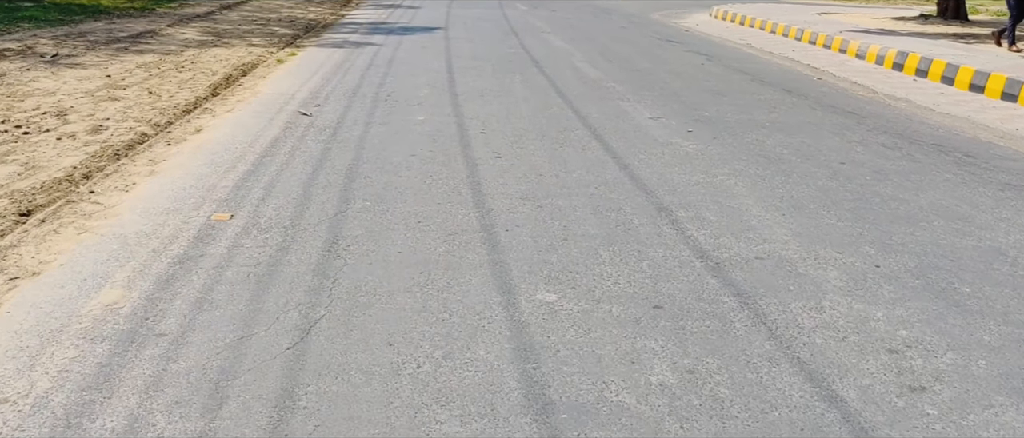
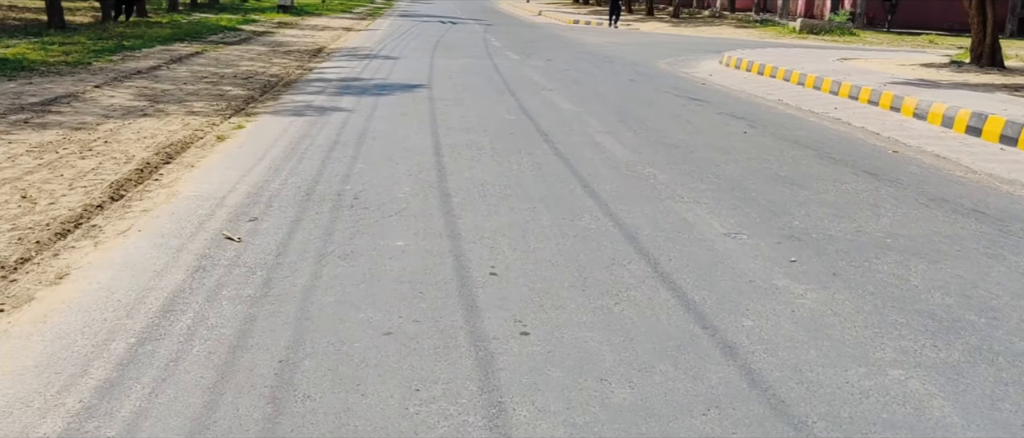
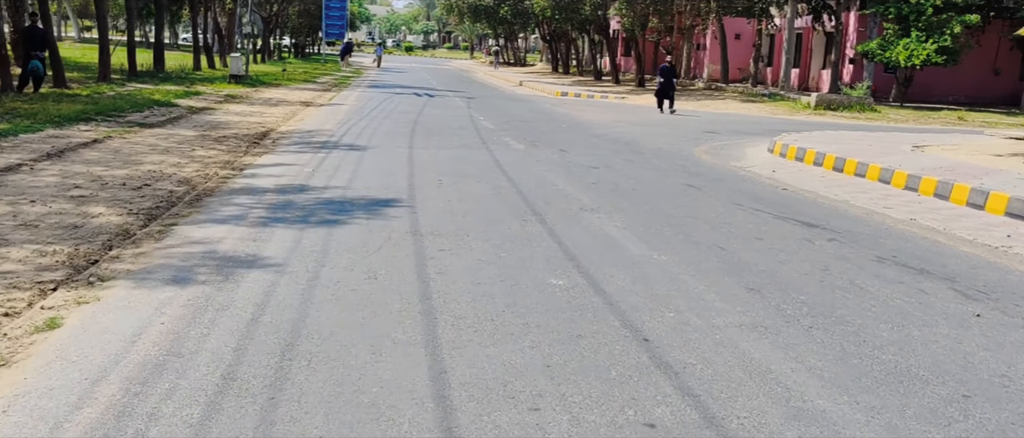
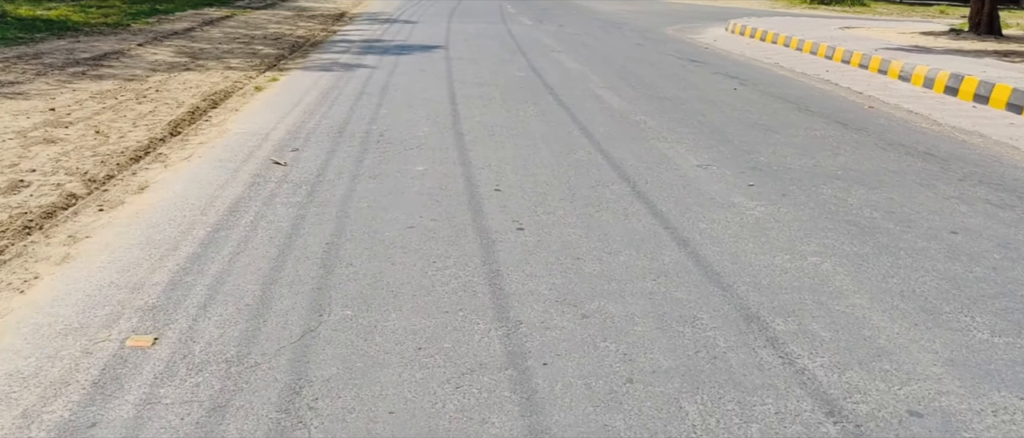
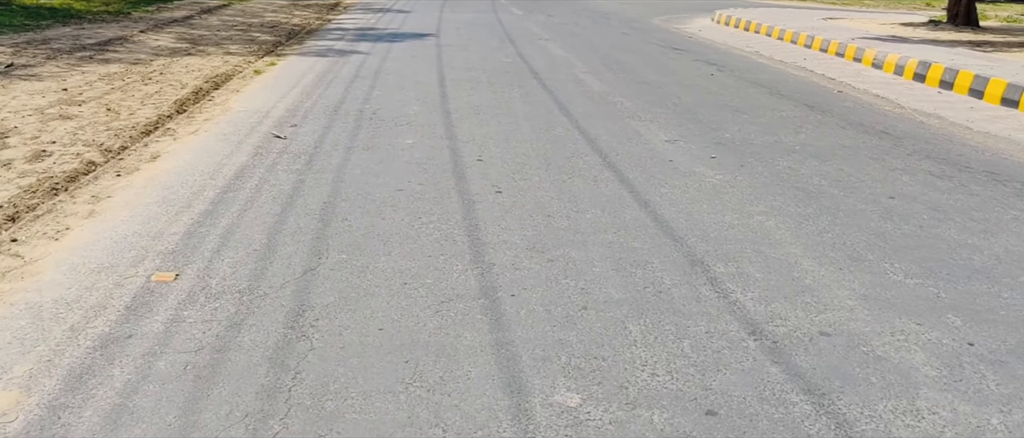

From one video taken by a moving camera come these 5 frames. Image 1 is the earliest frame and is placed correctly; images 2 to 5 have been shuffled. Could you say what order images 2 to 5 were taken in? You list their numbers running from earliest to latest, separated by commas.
5, 4, 2, 3
